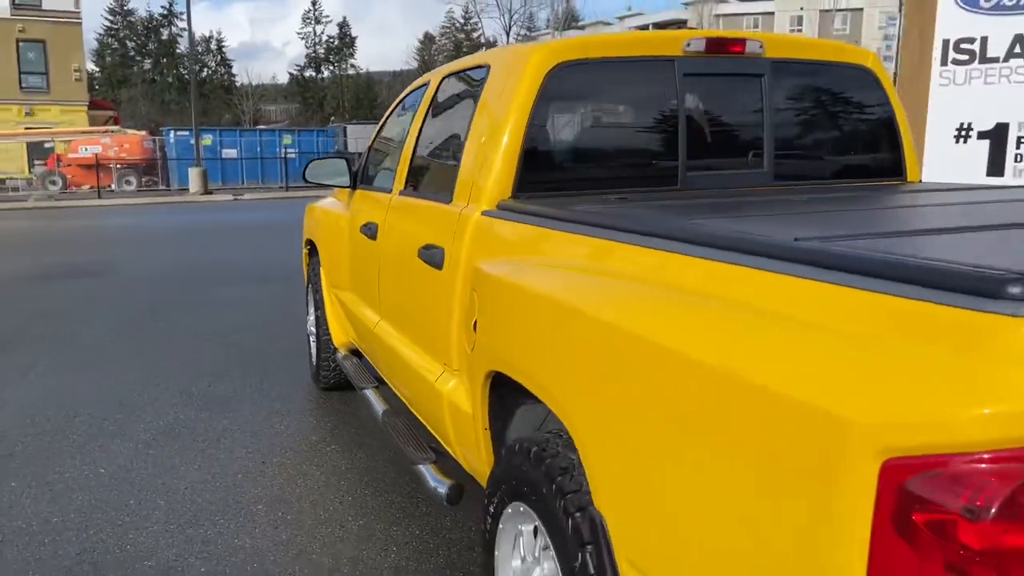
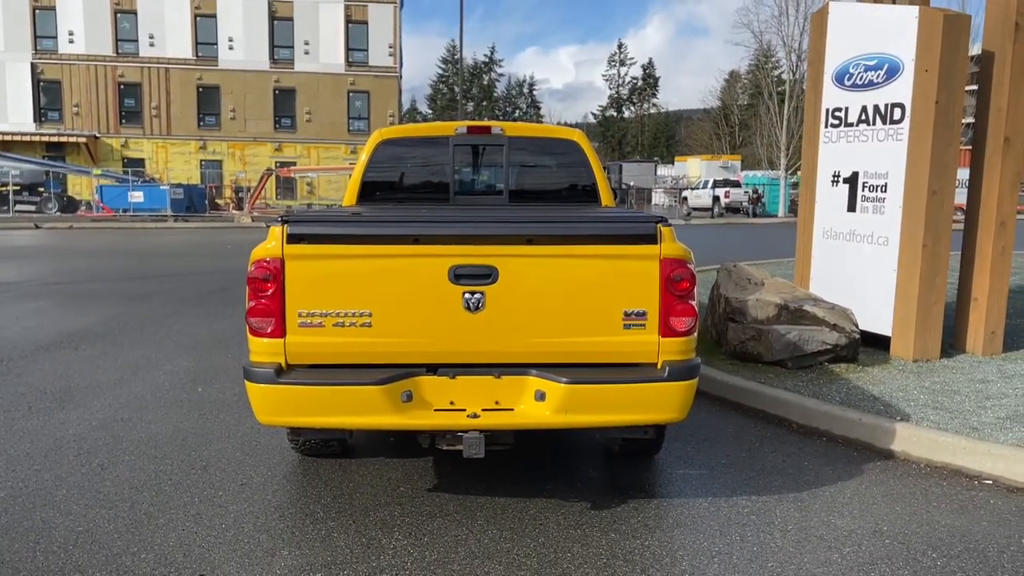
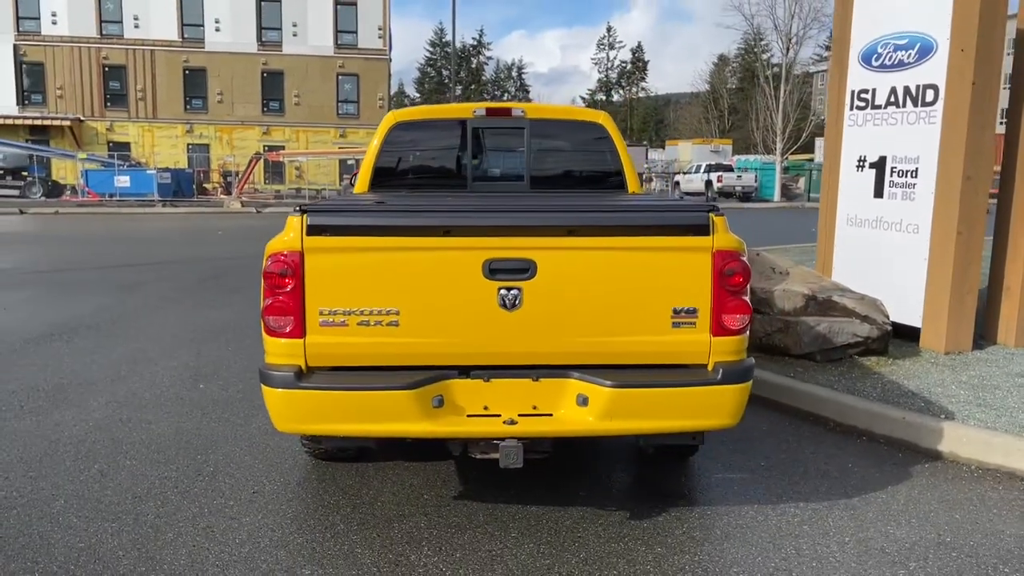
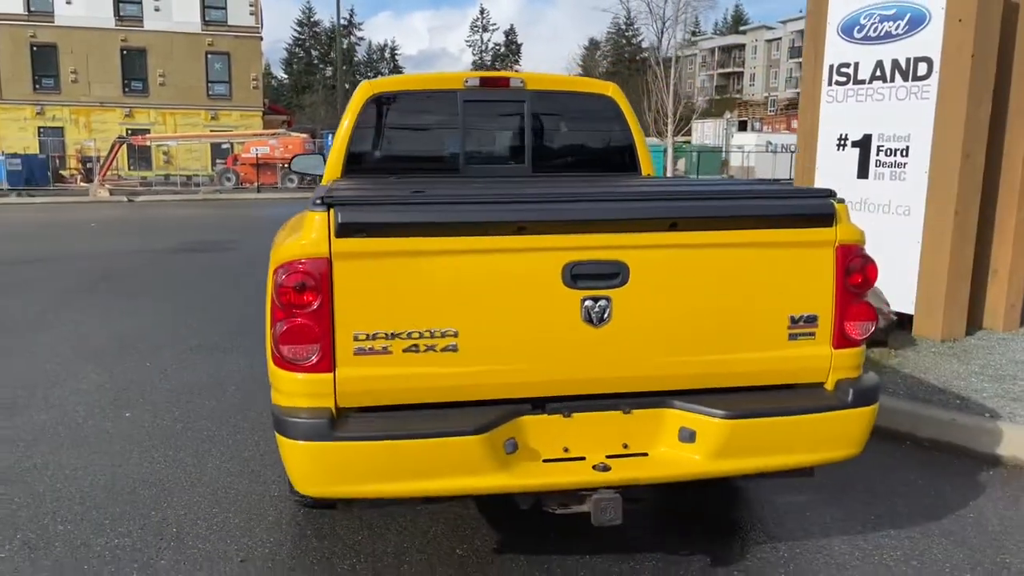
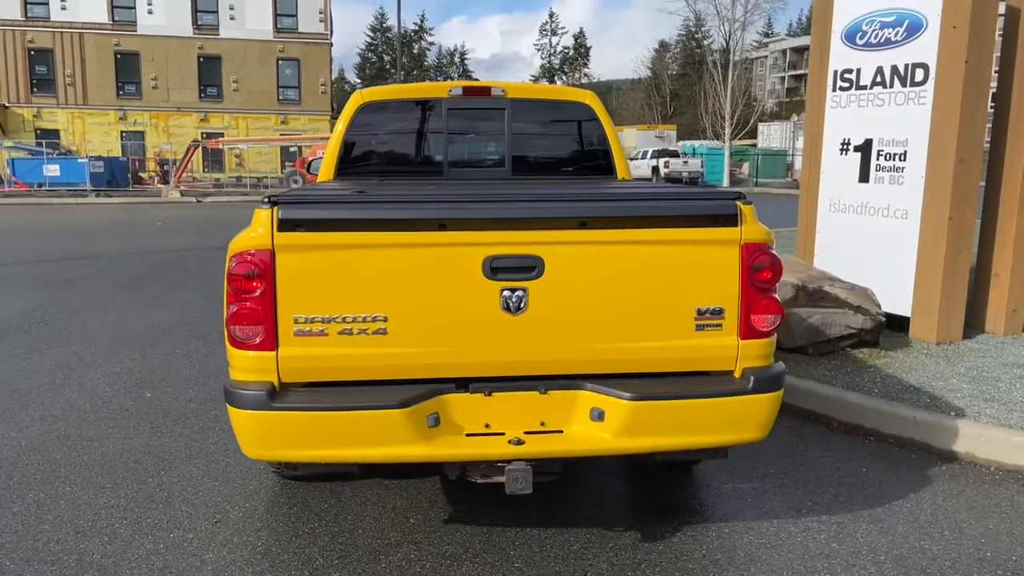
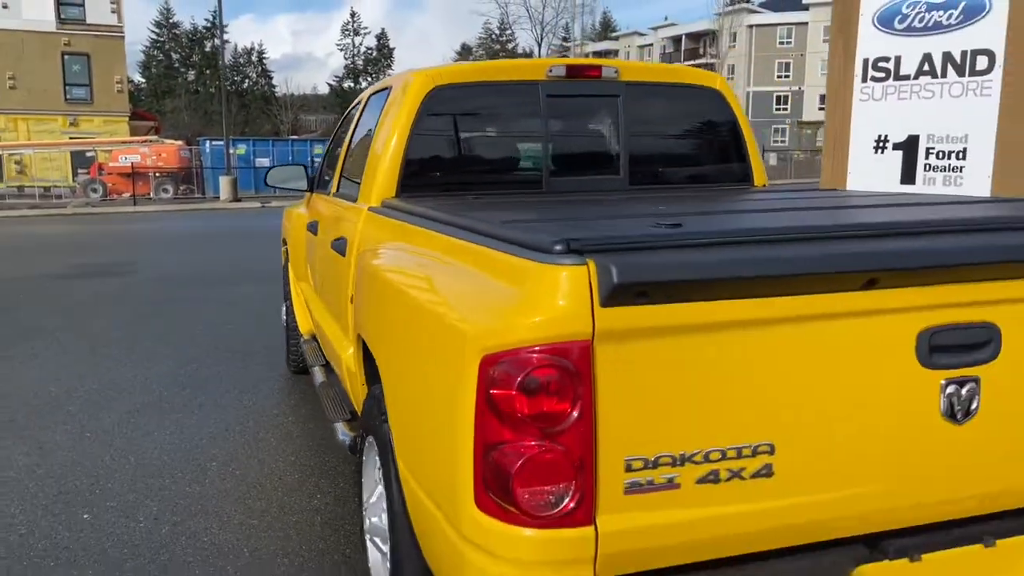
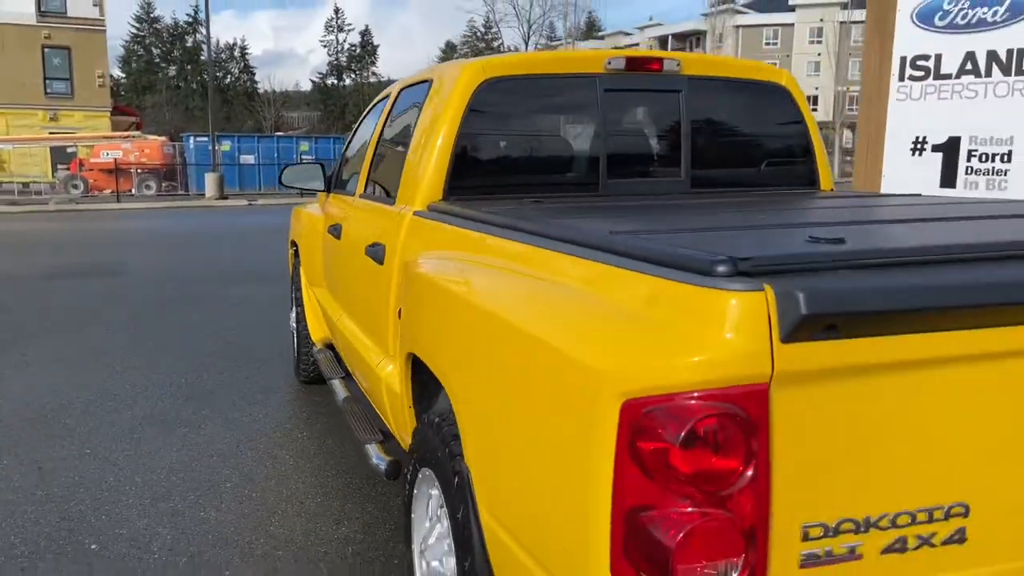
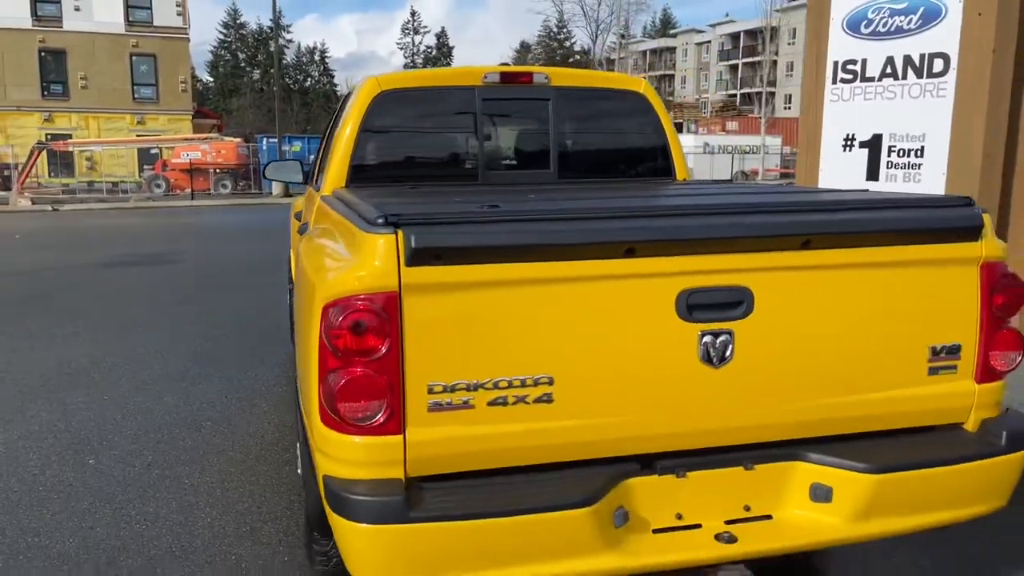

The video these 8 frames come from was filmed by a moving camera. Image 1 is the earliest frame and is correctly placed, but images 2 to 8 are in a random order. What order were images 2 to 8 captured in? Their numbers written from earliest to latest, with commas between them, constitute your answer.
7, 6, 8, 4, 5, 3, 2
